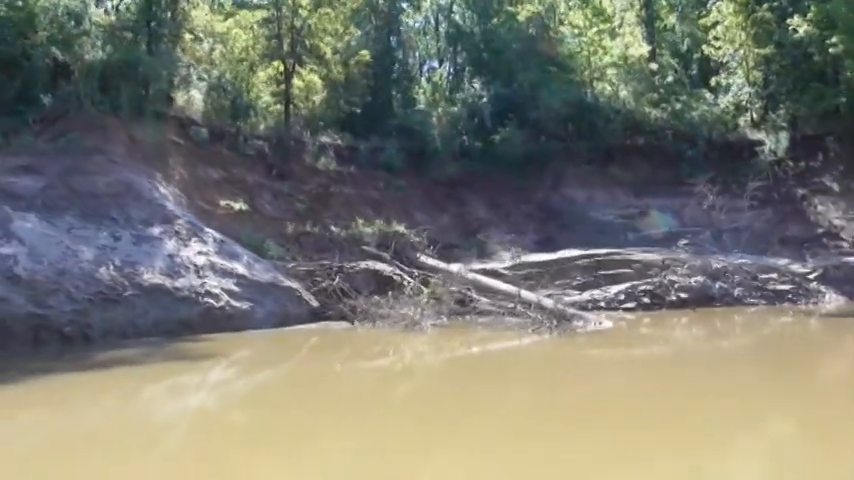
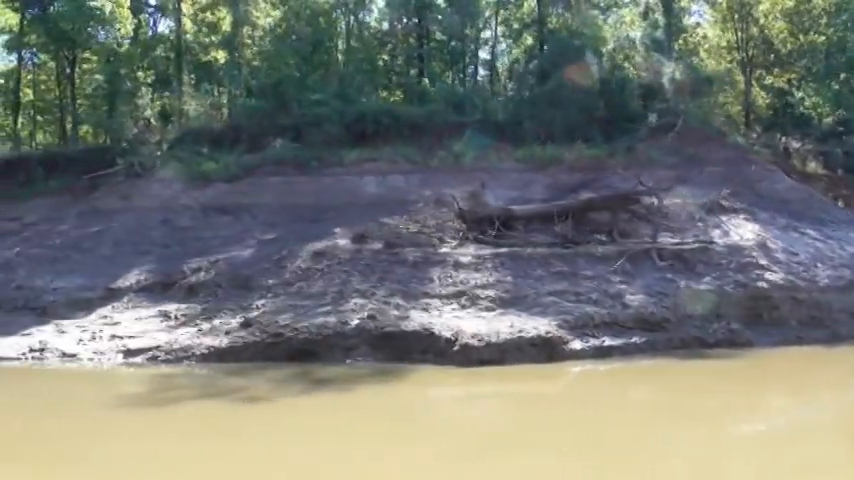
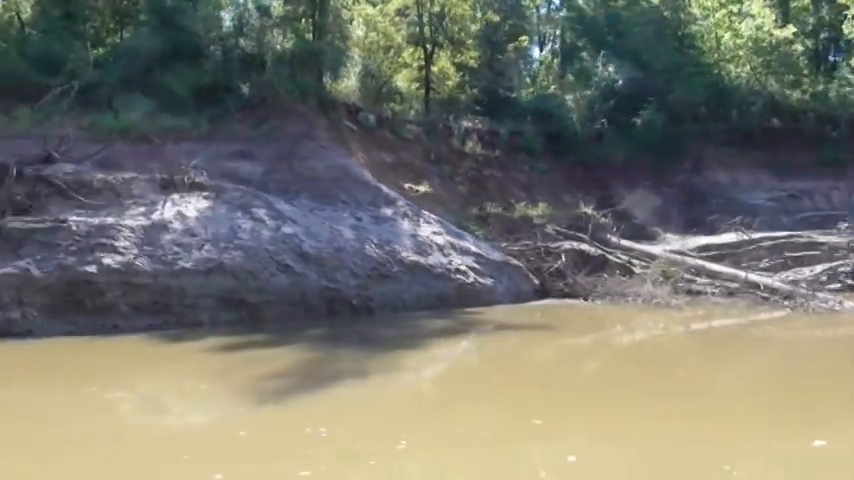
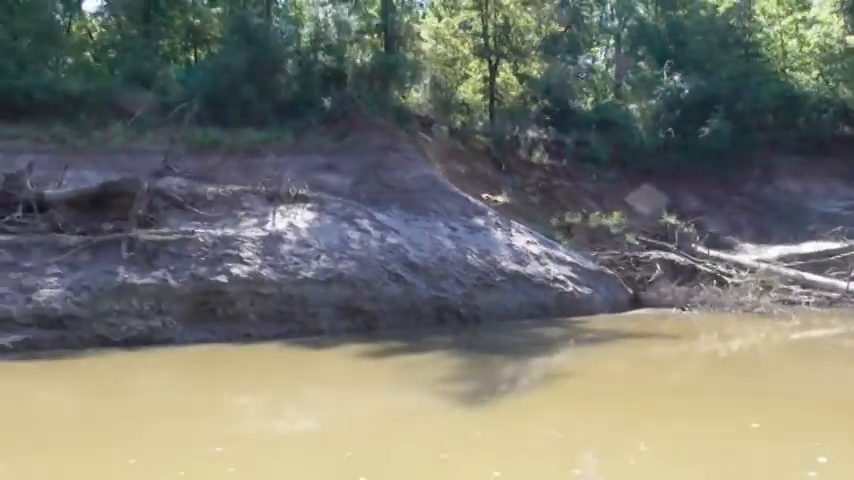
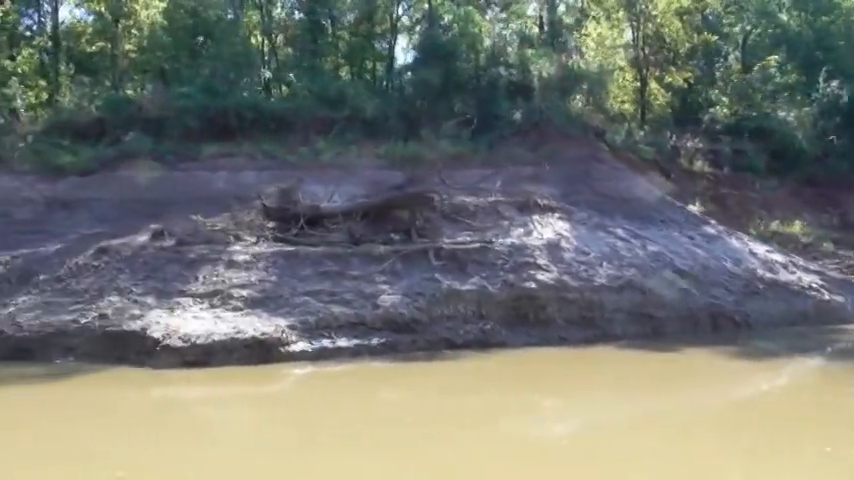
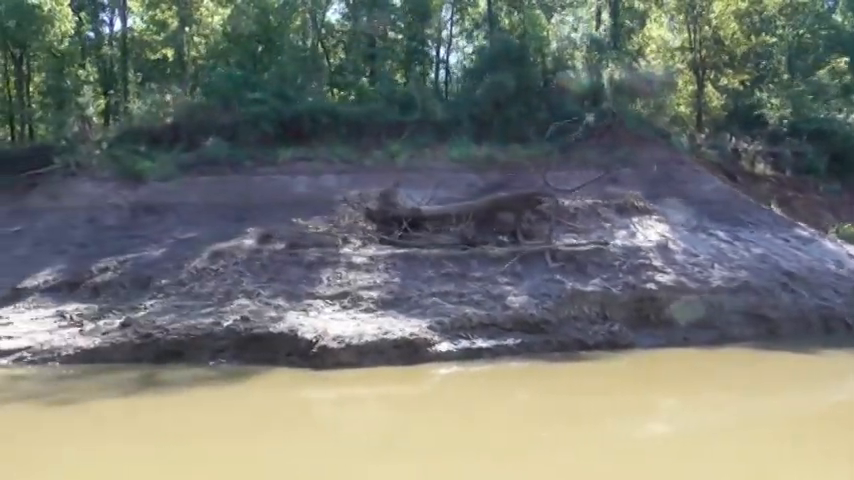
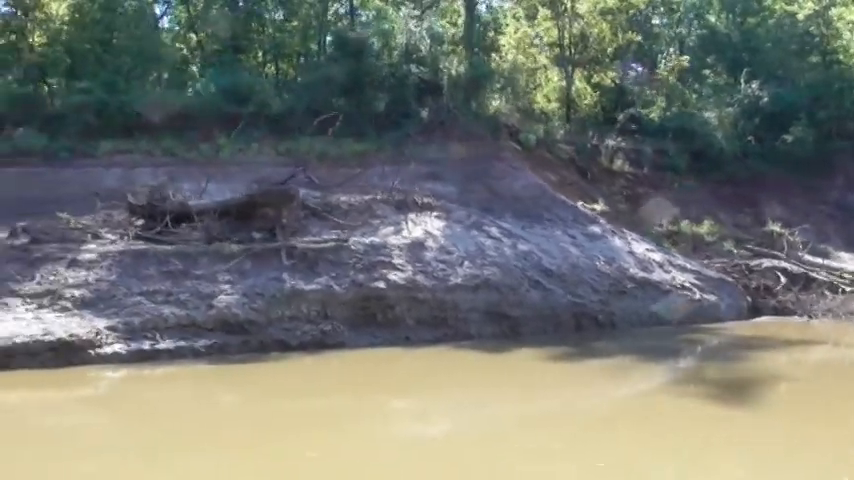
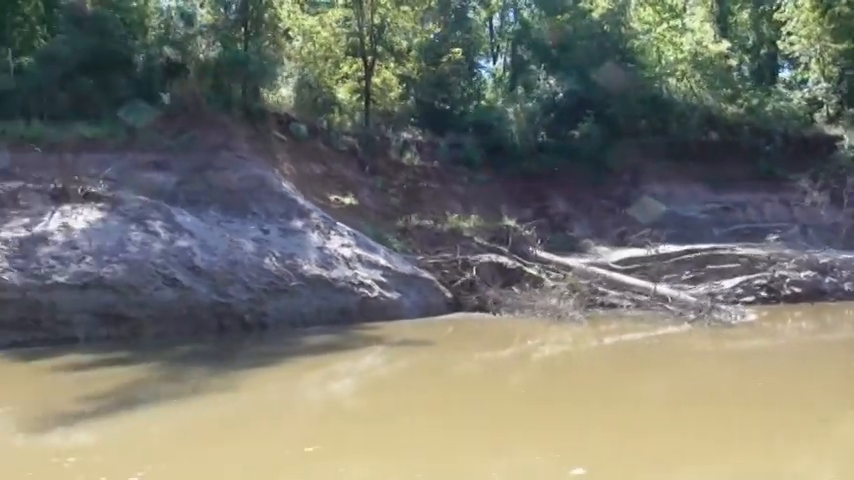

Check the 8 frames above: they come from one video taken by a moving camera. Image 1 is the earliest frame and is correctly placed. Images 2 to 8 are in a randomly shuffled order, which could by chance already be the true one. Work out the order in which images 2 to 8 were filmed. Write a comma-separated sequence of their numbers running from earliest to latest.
8, 3, 4, 7, 5, 6, 2
